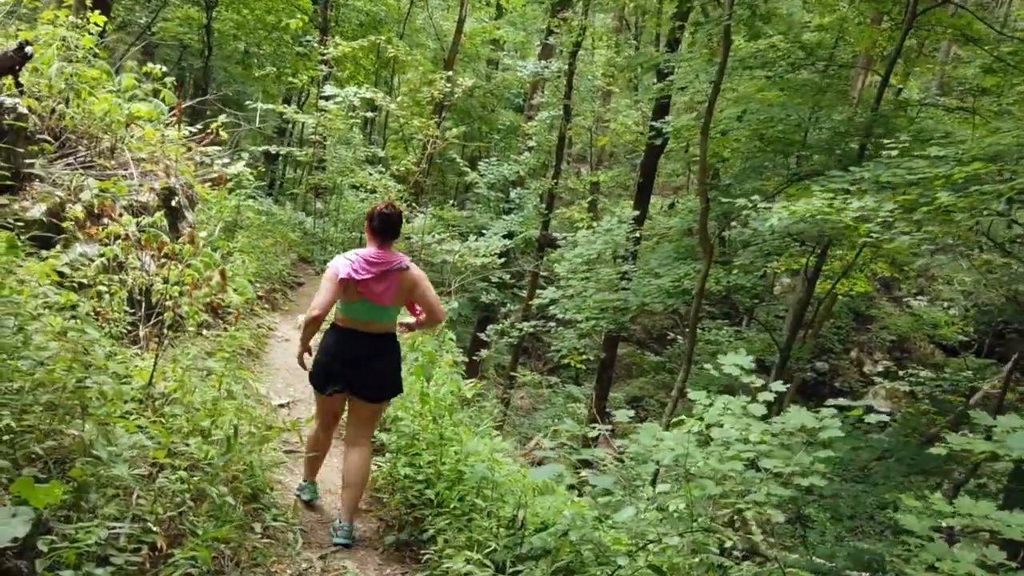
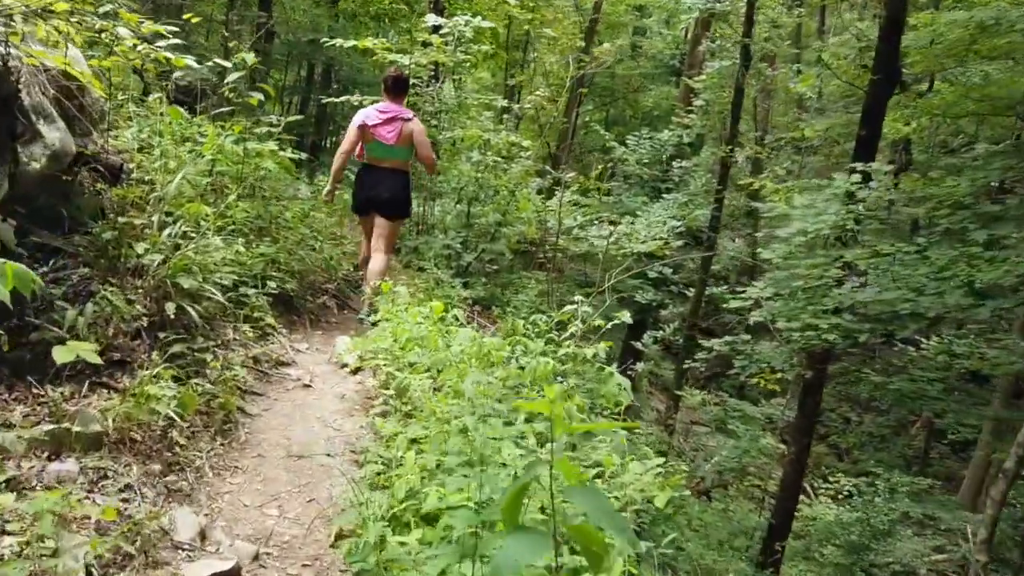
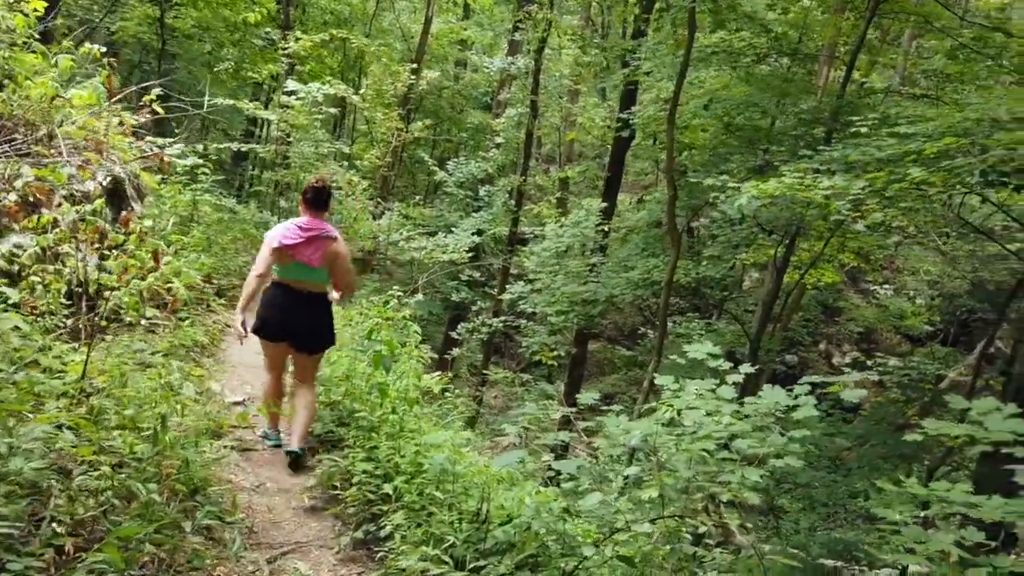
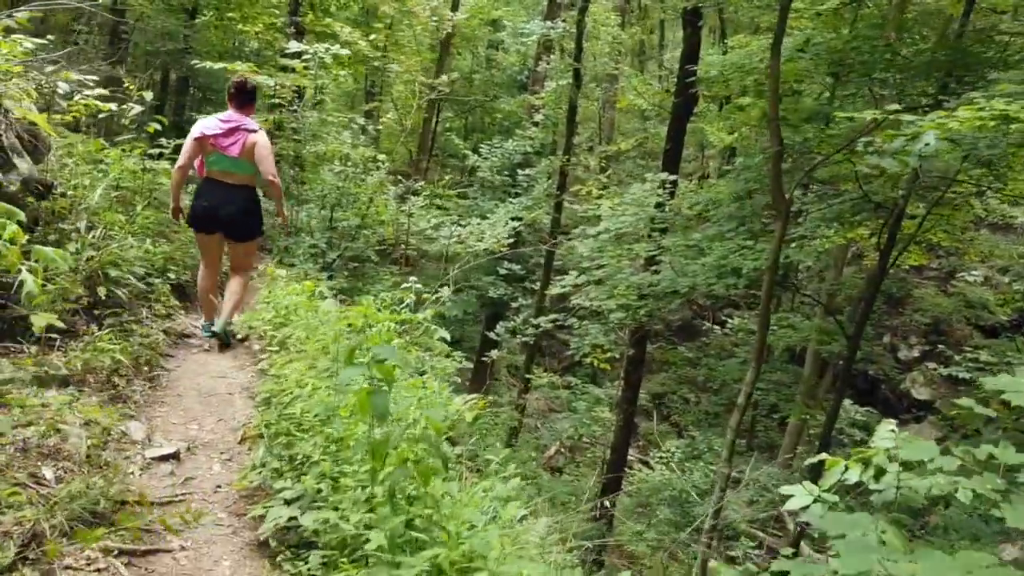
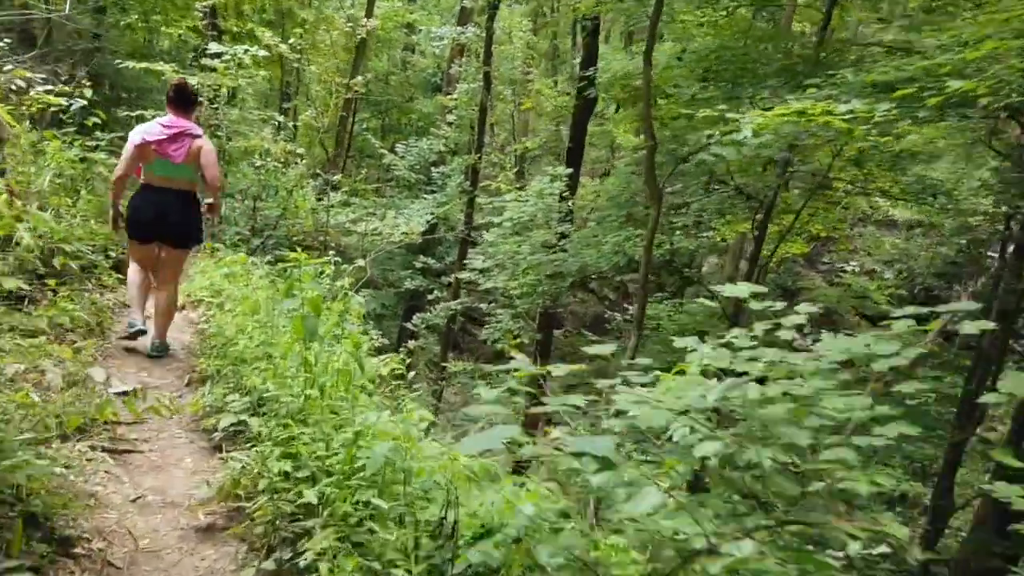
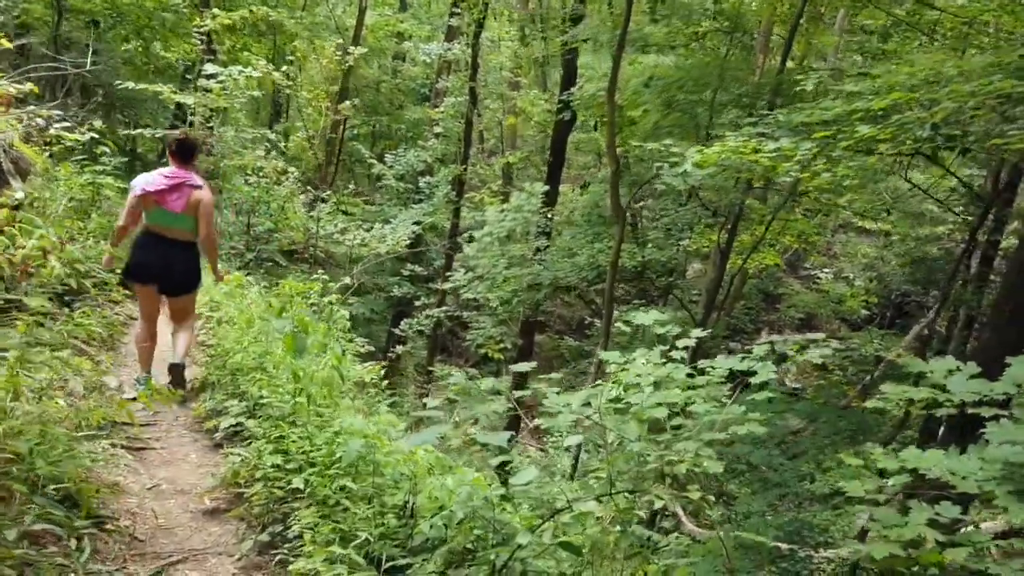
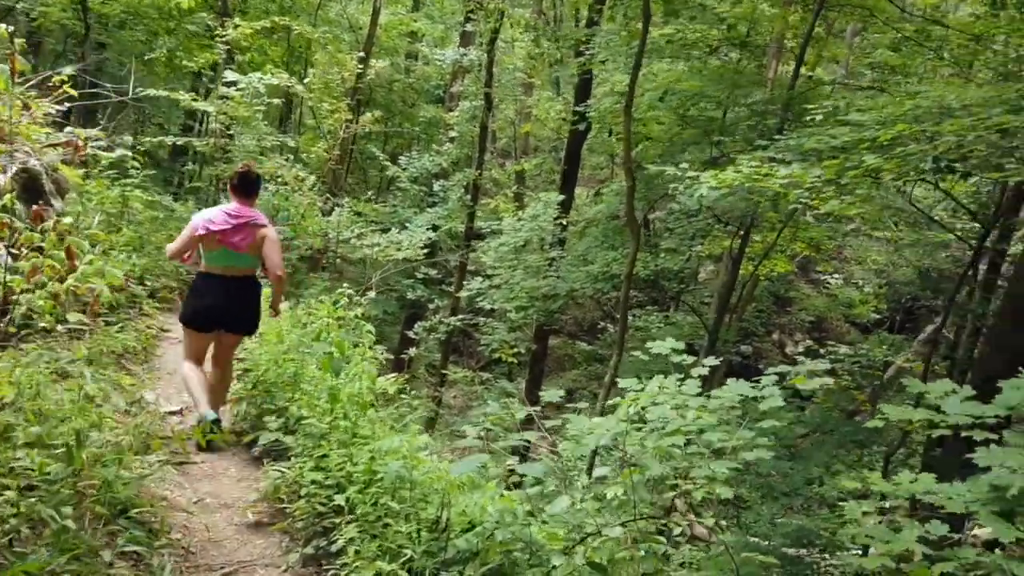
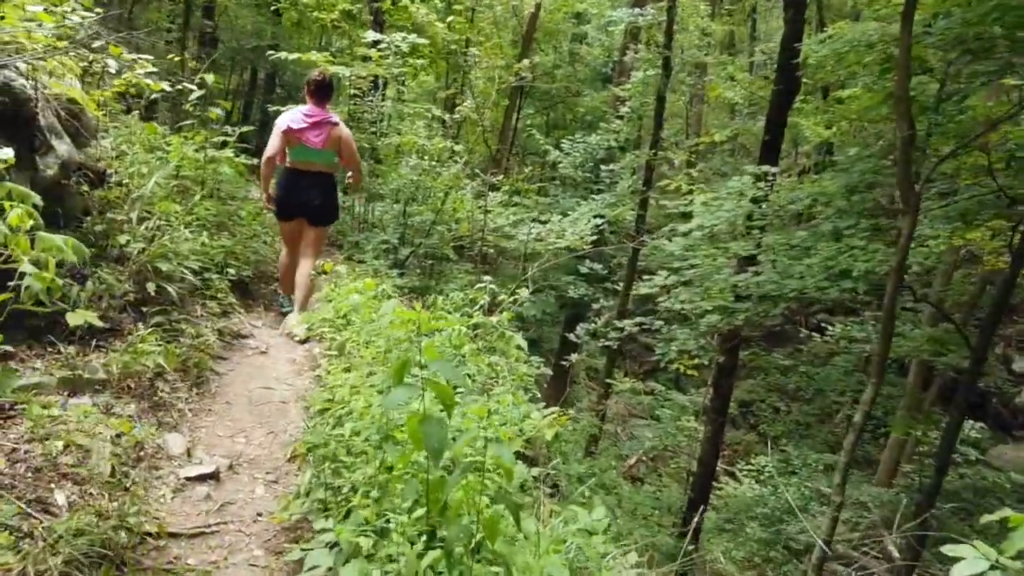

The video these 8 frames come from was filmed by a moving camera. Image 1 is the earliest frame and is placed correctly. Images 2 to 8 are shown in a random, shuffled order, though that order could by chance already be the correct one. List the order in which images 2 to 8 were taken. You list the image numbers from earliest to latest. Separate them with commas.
3, 7, 6, 5, 4, 8, 2
